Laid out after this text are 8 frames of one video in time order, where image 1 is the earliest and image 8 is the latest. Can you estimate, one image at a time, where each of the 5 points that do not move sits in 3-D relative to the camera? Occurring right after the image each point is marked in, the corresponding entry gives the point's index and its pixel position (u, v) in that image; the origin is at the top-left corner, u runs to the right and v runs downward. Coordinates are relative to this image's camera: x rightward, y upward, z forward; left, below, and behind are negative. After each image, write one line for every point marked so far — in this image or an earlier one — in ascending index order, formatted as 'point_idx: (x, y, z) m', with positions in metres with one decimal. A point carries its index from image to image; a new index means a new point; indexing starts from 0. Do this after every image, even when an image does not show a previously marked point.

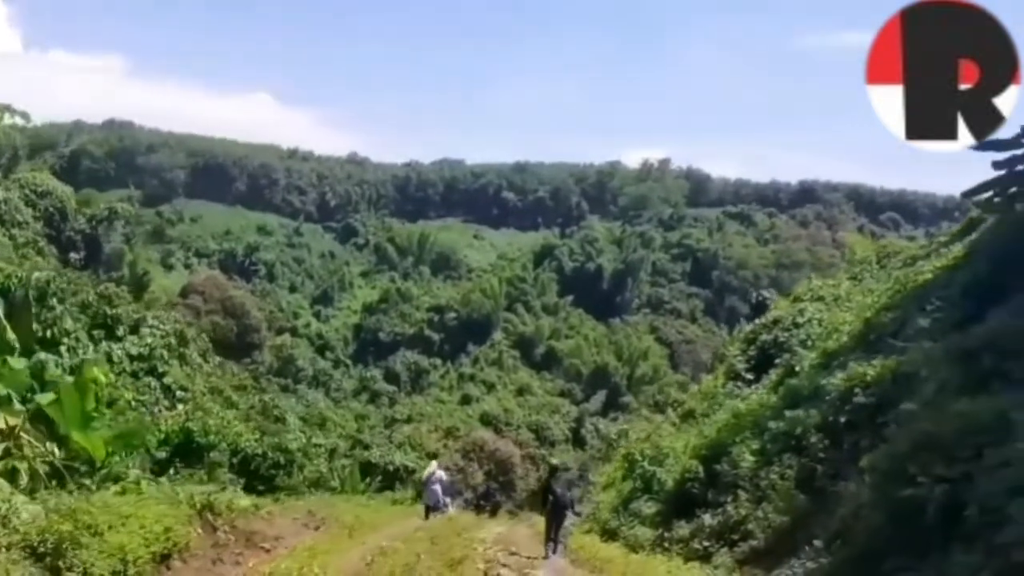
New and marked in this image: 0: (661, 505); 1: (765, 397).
0: (+1.5, -2.3, +11.8) m
1: (+2.9, -1.2, +13.1) m
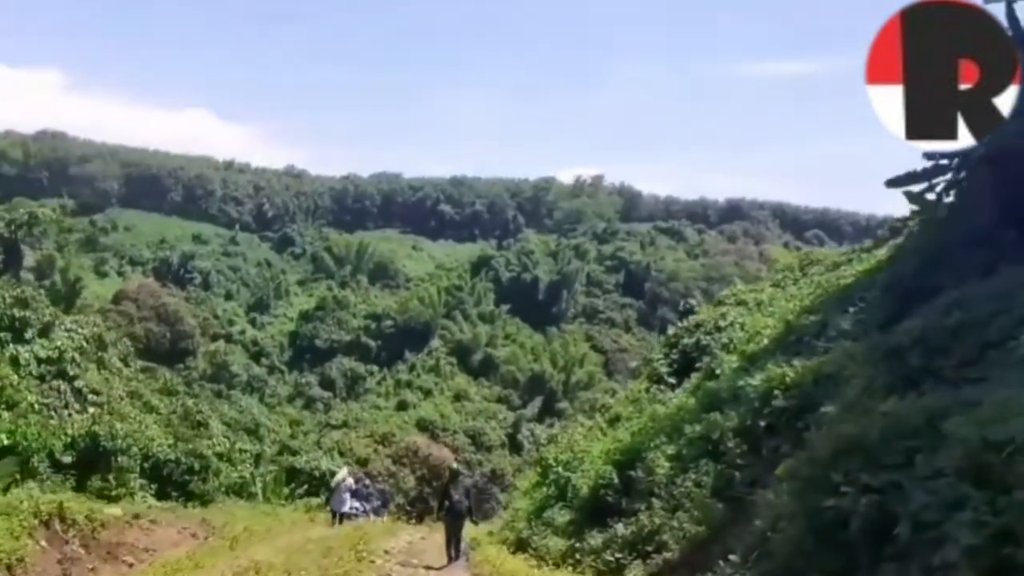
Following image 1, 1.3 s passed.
0: (+0.6, -2.2, +11.1) m
1: (+1.9, -1.2, +12.4) m
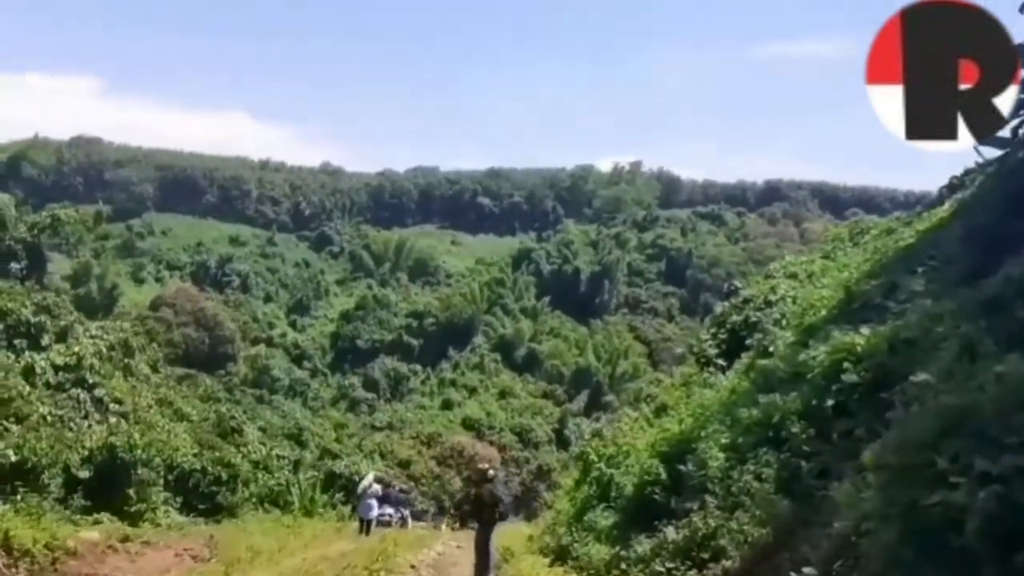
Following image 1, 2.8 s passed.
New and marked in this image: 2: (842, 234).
0: (+0.9, -2.0, +9.8) m
1: (+2.2, -0.9, +11.1) m
2: (+5.7, +1.0, +19.6) m
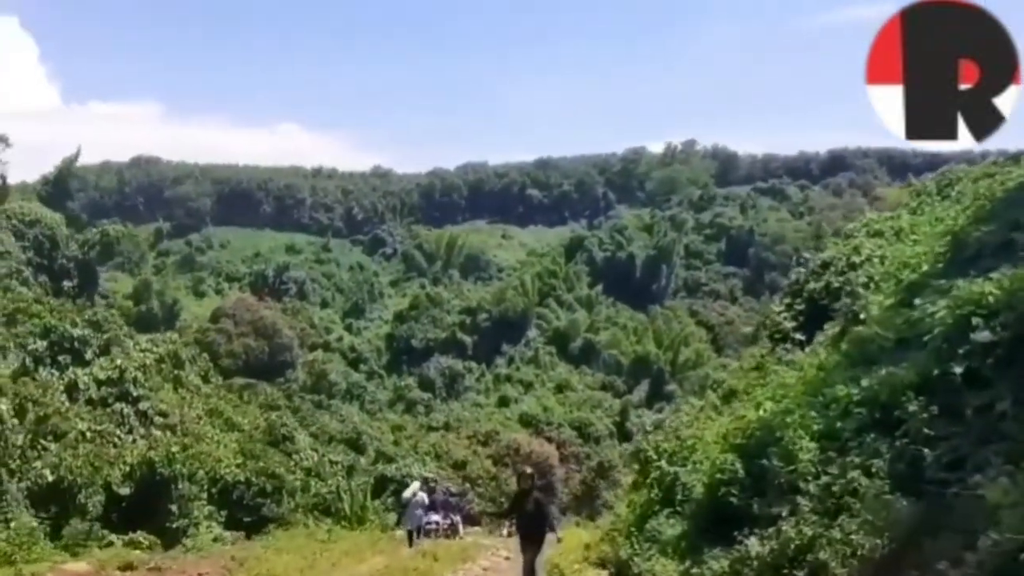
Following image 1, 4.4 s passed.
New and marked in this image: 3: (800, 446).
0: (+1.3, -1.7, +8.1) m
1: (+2.5, -0.6, +9.4) m
2: (+6.4, +1.5, +17.7) m
3: (+1.8, -1.0, +7.2) m
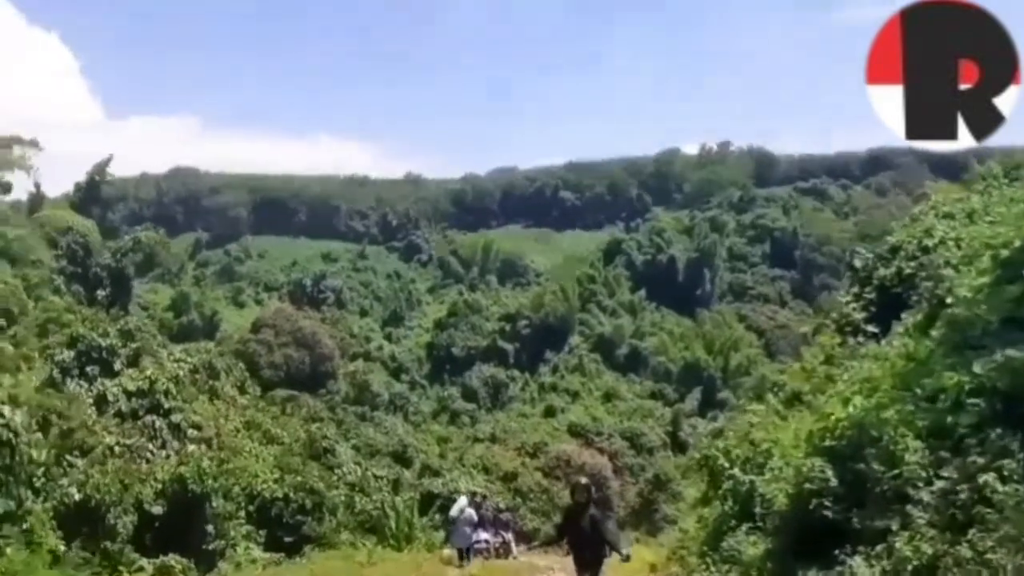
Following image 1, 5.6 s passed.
0: (+1.6, -1.6, +7.1) m
1: (+2.9, -0.4, +8.3) m
2: (+7.0, +1.7, +16.6) m
3: (+2.1, -0.9, +6.2) m
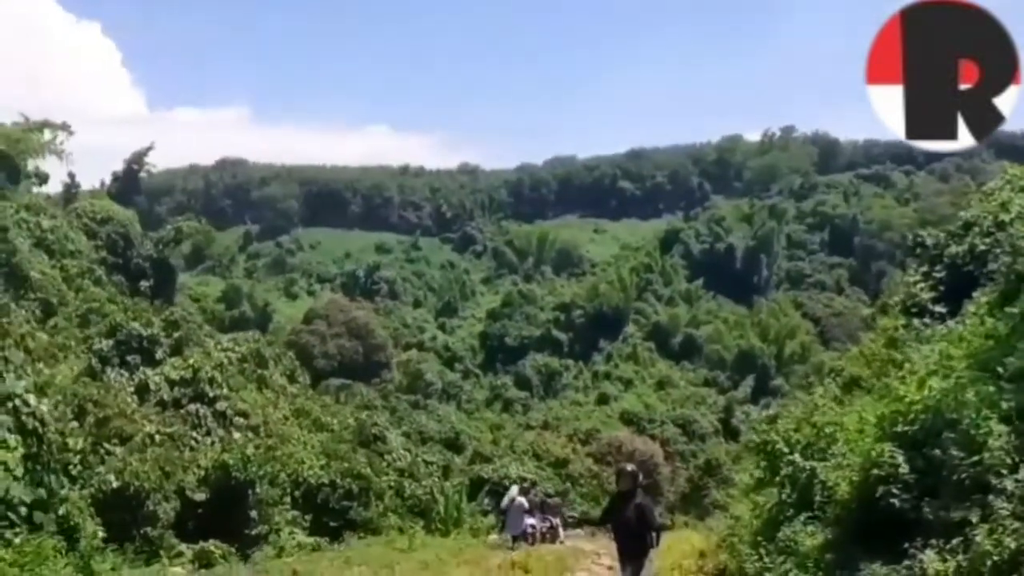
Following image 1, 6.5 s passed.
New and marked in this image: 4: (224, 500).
0: (+1.8, -1.4, +6.5) m
1: (+3.2, -0.2, +7.7) m
2: (+7.7, +2.0, +15.7) m
3: (+2.3, -0.7, +5.6) m
4: (-4.9, -3.6, +19.8) m
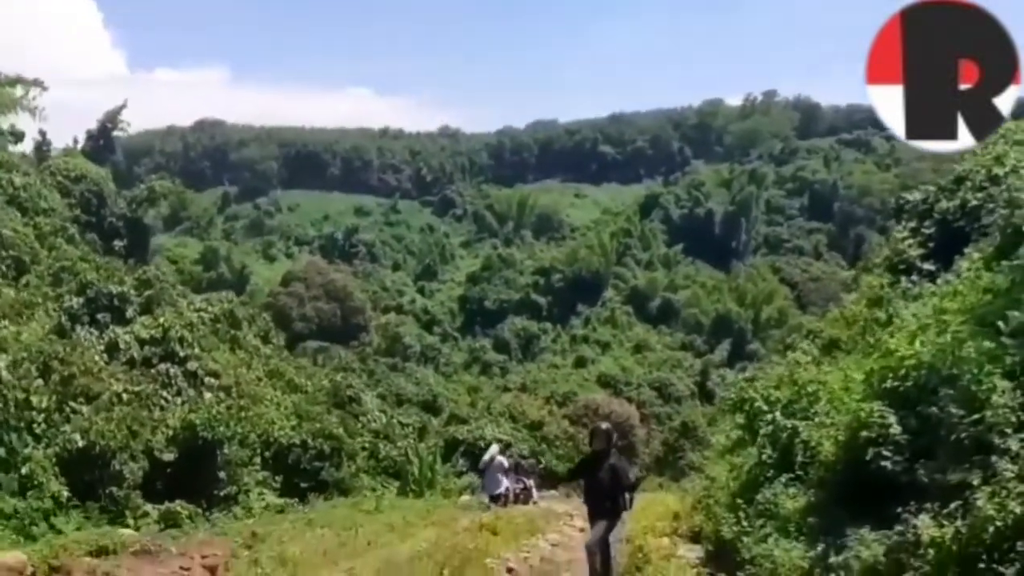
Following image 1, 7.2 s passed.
0: (+1.6, -1.1, +6.1) m
1: (+3.0, +0.1, +7.2) m
2: (+7.3, +2.5, +15.3) m
3: (+2.1, -0.4, +5.2) m
4: (-5.3, -2.9, +19.3) m
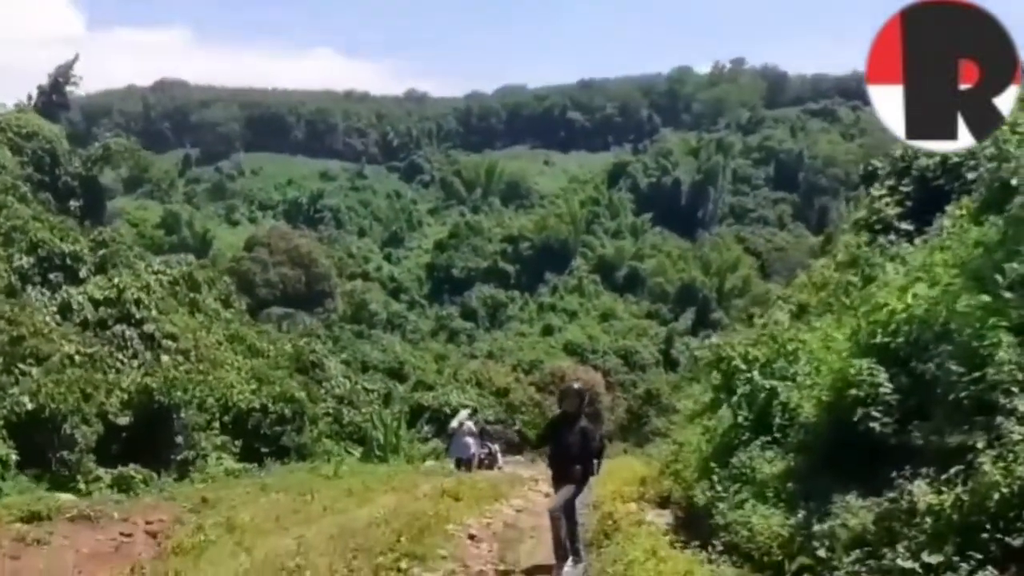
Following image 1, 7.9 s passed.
0: (+1.4, -0.9, +5.7) m
1: (+2.8, +0.3, +6.9) m
2: (+6.9, +3.0, +15.0) m
3: (+2.0, -0.2, +4.8) m
4: (-5.9, -2.2, +18.8) m
